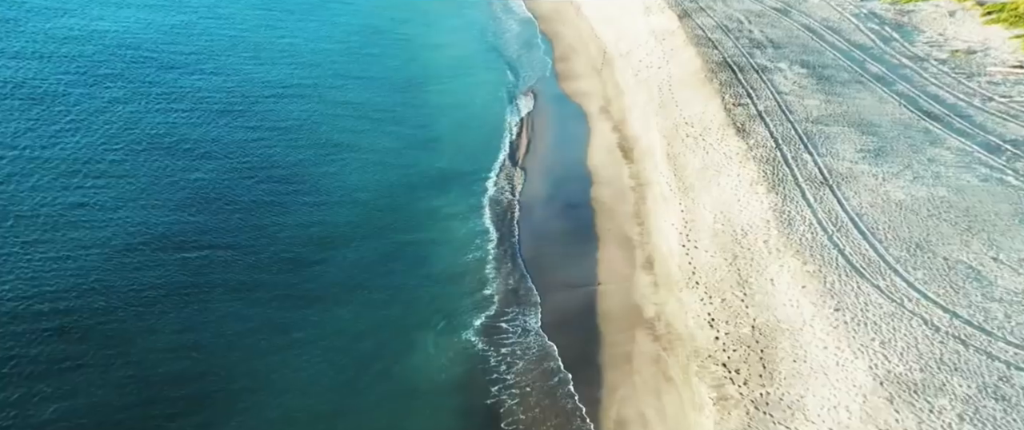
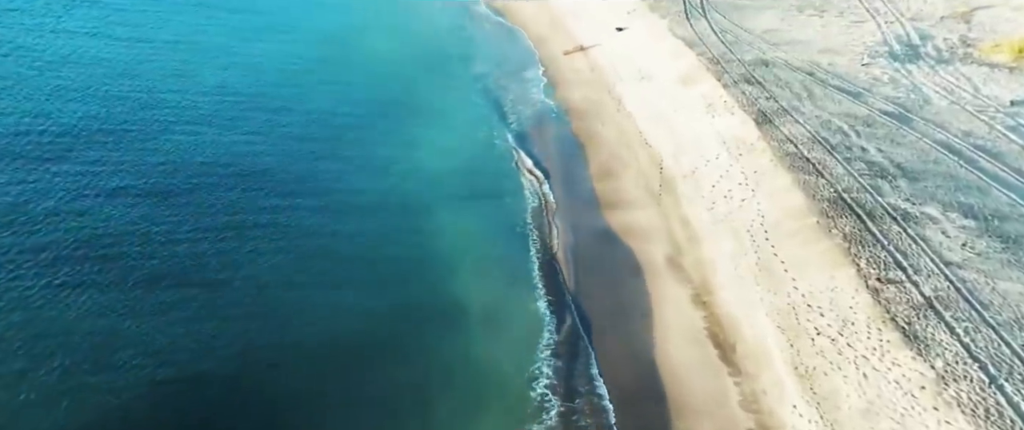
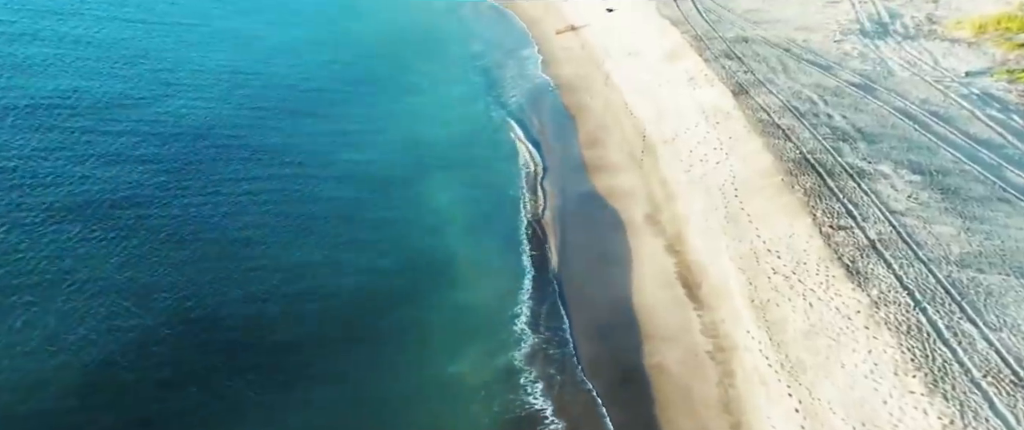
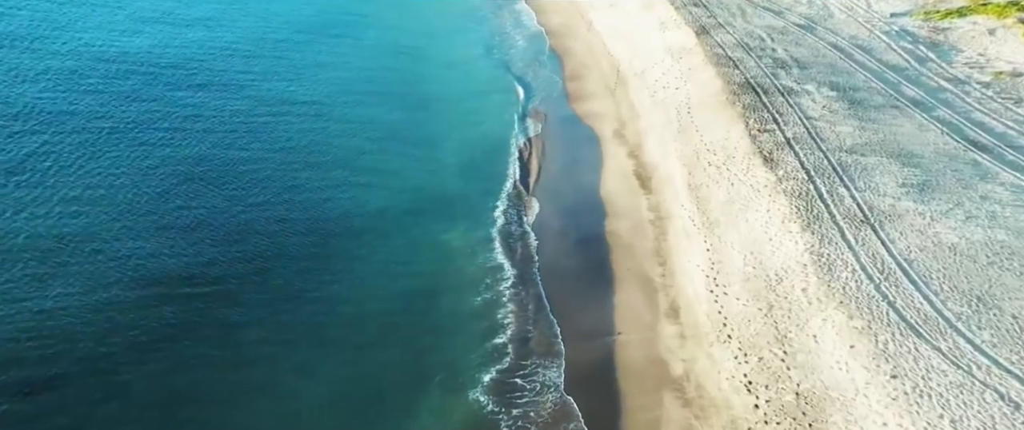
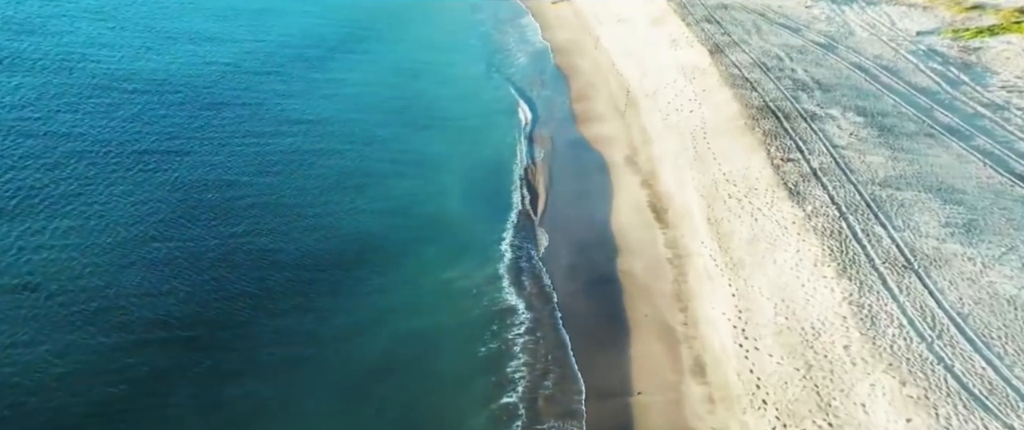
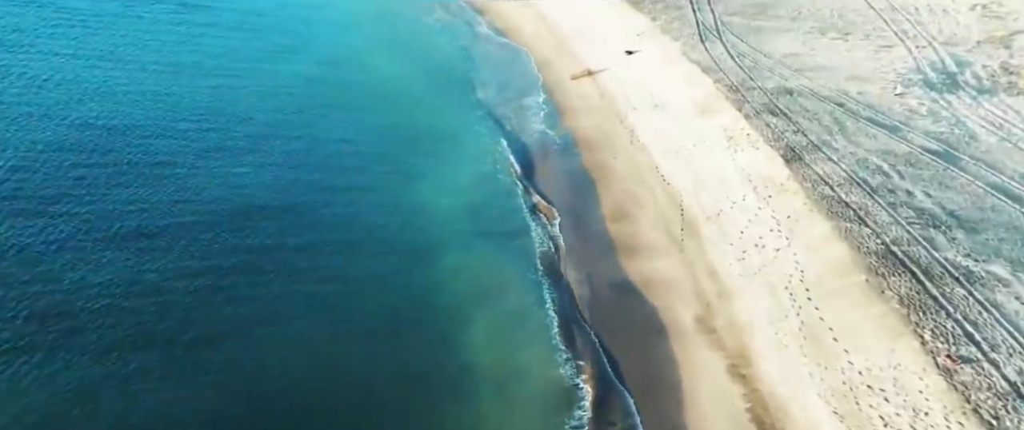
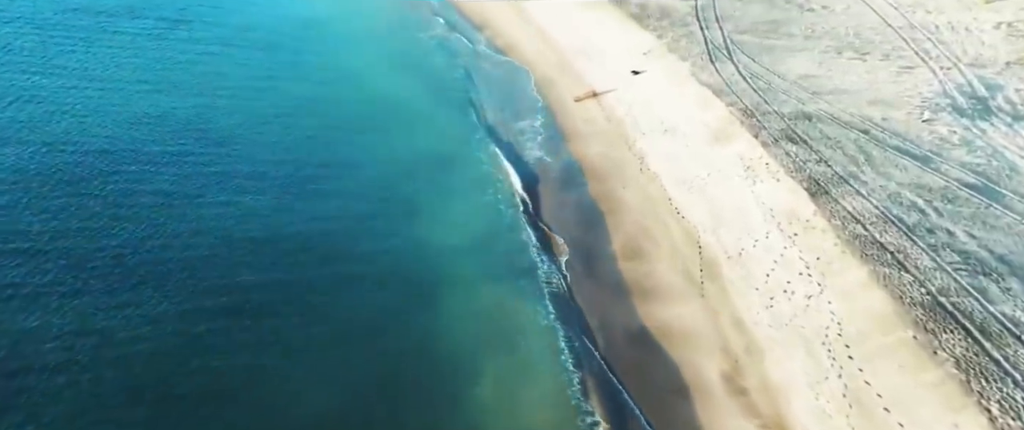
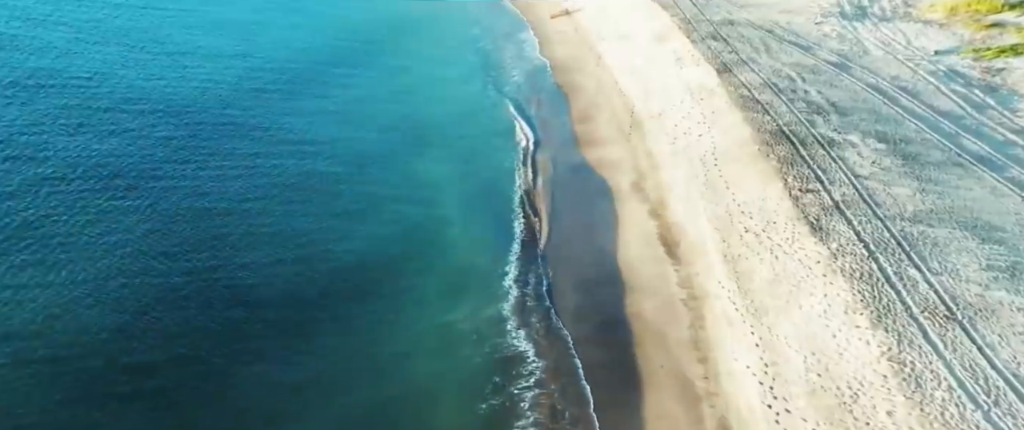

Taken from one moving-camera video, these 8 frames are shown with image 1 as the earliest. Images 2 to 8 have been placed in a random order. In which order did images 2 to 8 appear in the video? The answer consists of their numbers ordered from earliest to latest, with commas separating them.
4, 5, 8, 3, 2, 6, 7
